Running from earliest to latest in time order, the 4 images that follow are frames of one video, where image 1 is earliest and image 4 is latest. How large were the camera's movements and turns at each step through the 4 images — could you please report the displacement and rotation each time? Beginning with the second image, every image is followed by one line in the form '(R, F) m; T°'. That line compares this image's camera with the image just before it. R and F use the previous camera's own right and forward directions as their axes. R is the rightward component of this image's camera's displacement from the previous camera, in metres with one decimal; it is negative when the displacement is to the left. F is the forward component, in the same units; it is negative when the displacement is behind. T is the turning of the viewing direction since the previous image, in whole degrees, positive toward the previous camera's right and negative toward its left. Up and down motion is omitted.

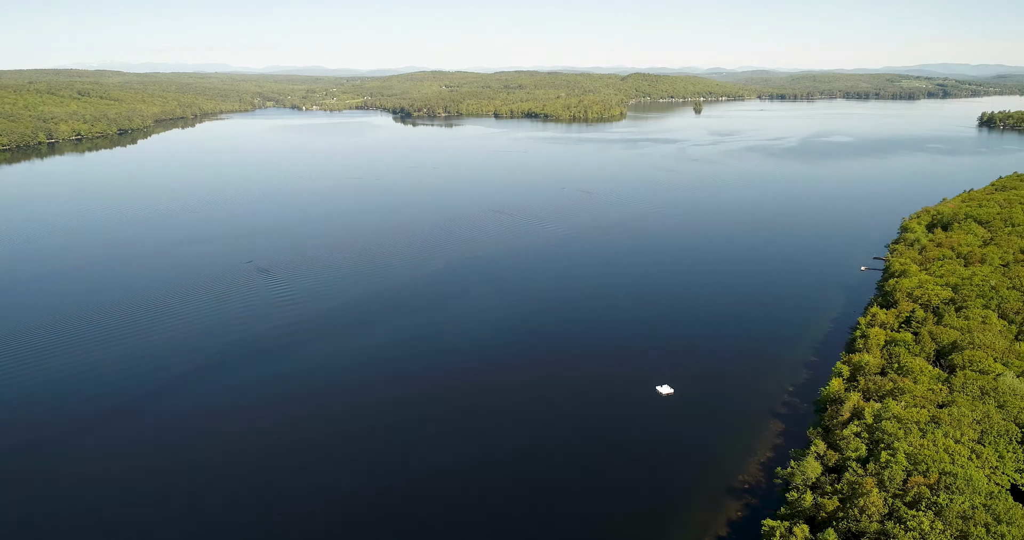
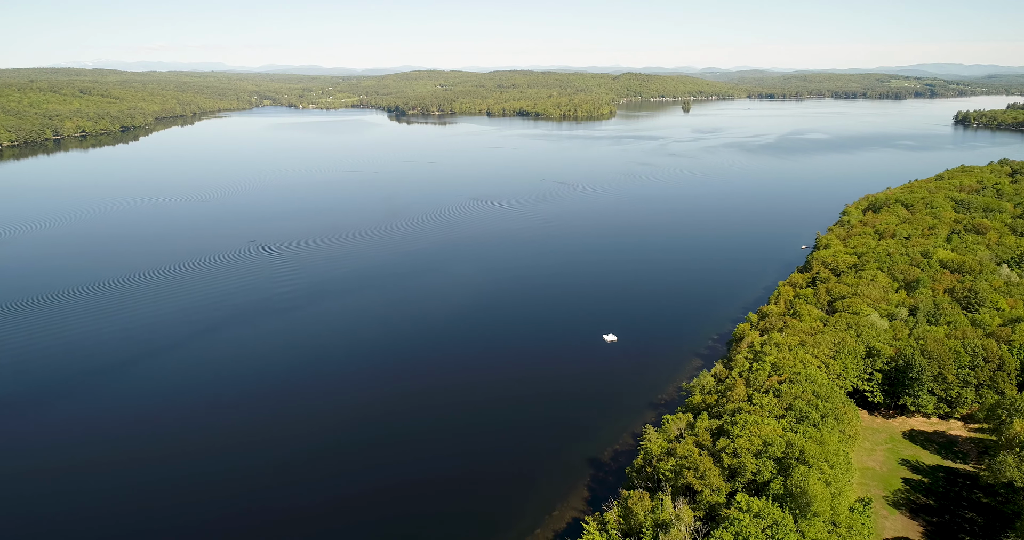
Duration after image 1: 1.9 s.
(+1.9, -6.8) m; 0°
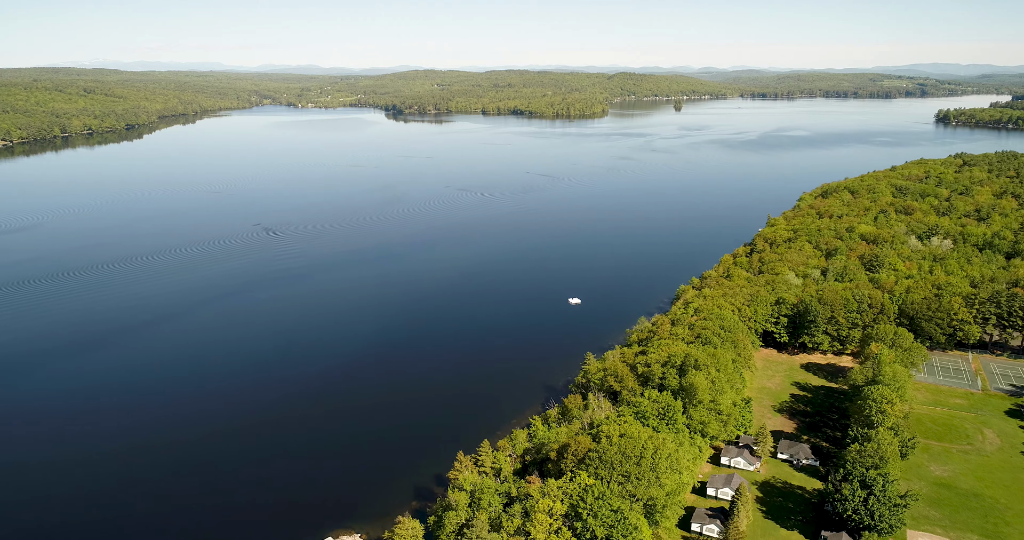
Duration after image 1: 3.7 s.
(+1.8, -6.4) m; 0°
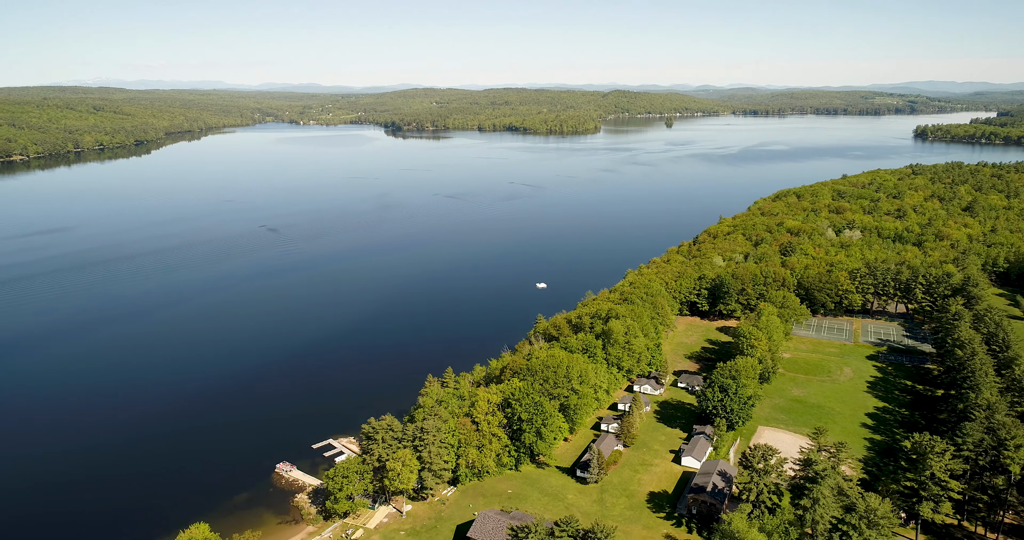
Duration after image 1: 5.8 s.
(+2.5, -7.8) m; 0°
